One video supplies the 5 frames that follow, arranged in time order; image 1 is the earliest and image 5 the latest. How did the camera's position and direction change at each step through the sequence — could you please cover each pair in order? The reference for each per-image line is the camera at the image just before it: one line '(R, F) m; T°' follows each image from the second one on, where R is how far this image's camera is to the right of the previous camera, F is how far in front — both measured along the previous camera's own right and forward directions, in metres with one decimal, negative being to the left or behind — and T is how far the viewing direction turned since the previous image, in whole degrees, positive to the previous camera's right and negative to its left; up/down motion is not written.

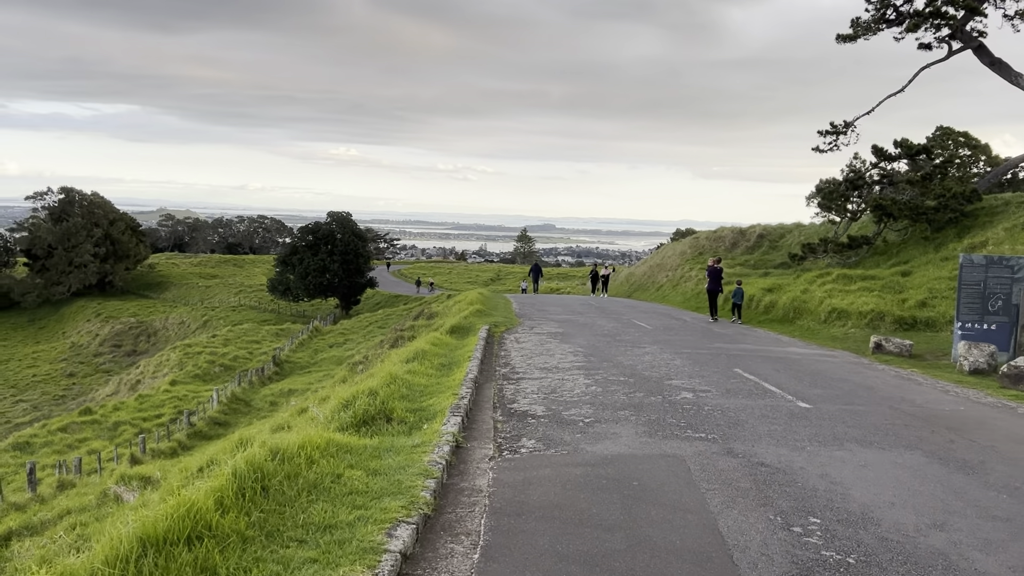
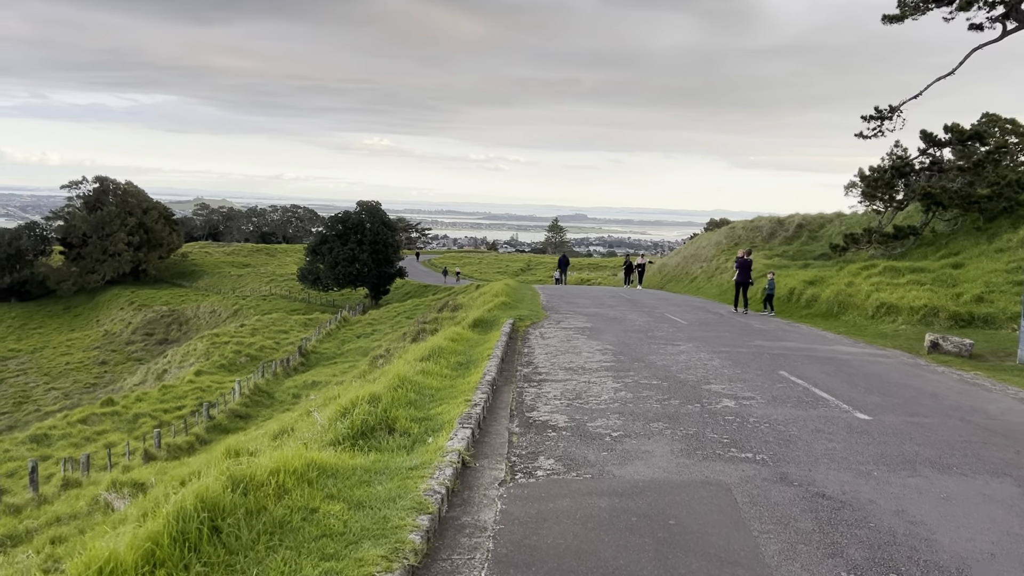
(+0.1, +0.9) m; -3°
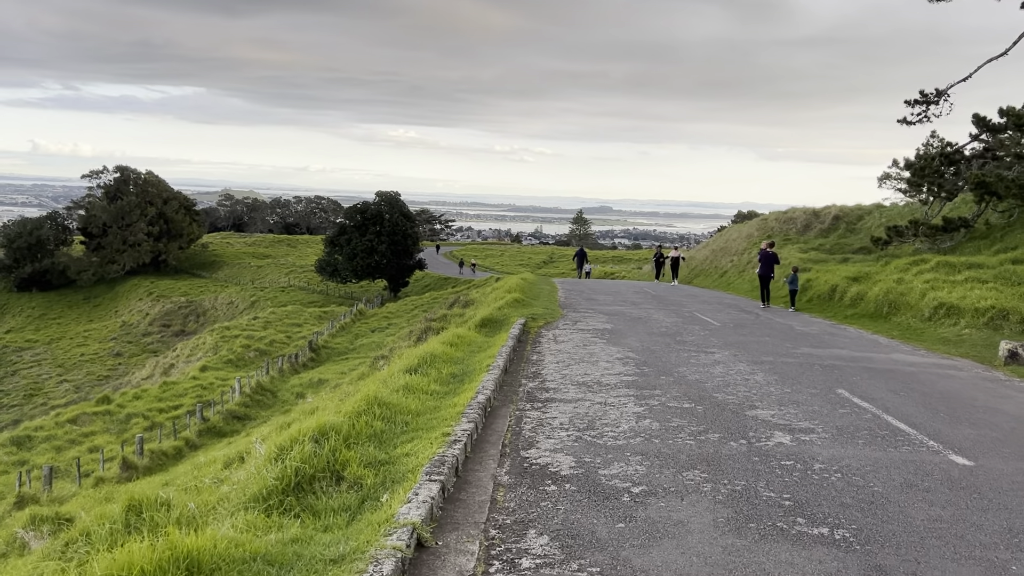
(+0.3, +1.6) m; -2°
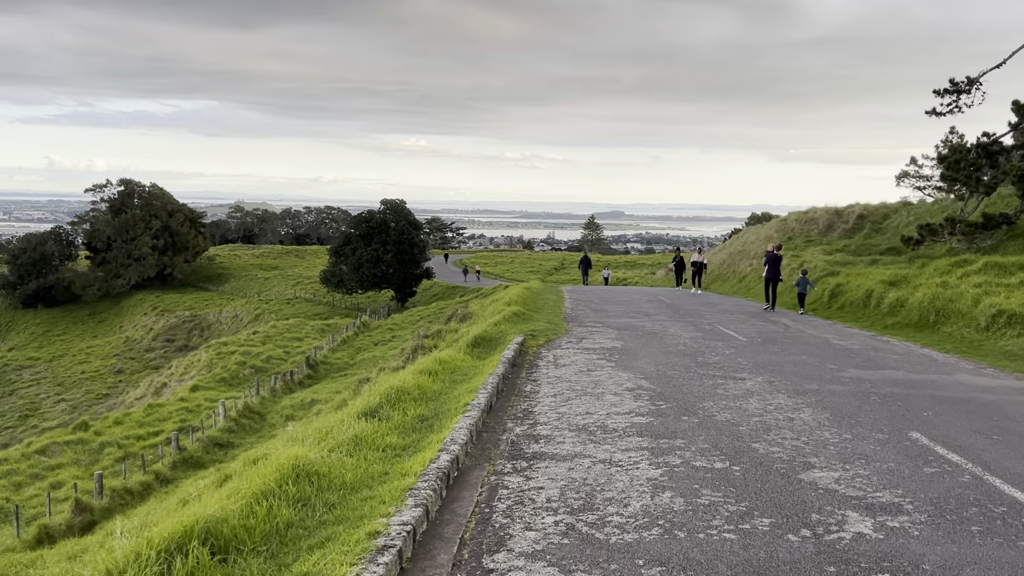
(+0.4, +1.8) m; -1°
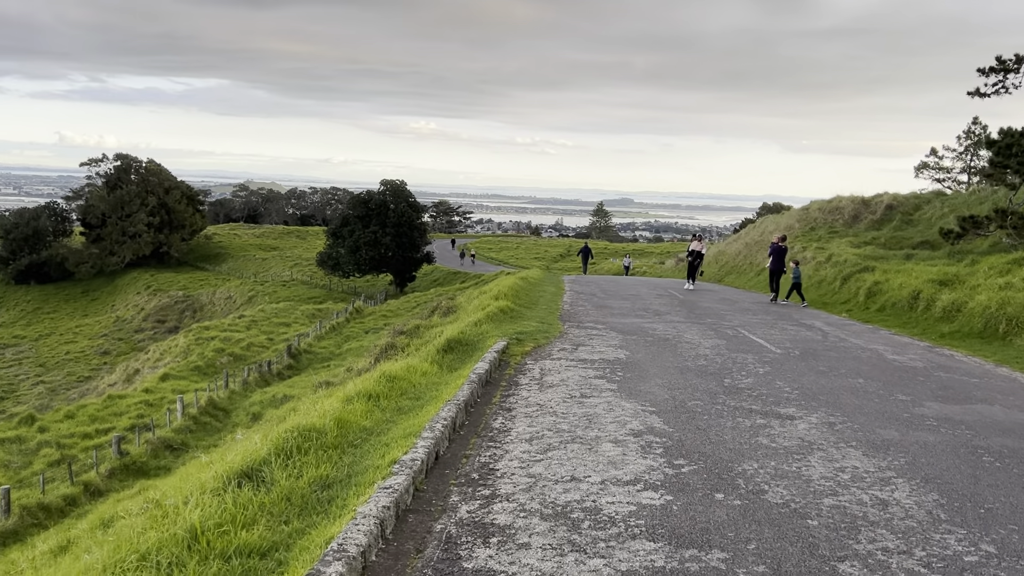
(+0.4, +2.4) m; -1°
